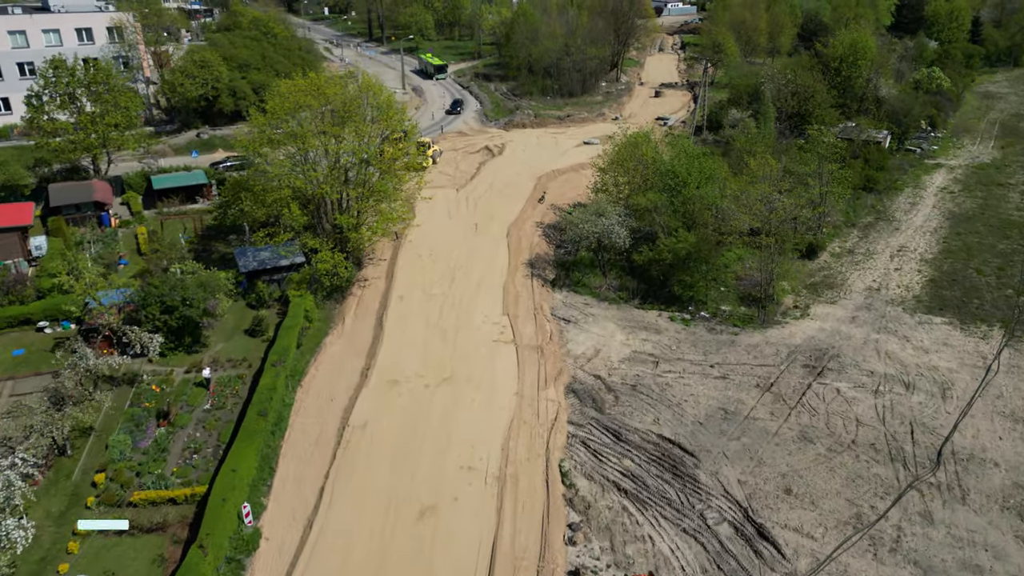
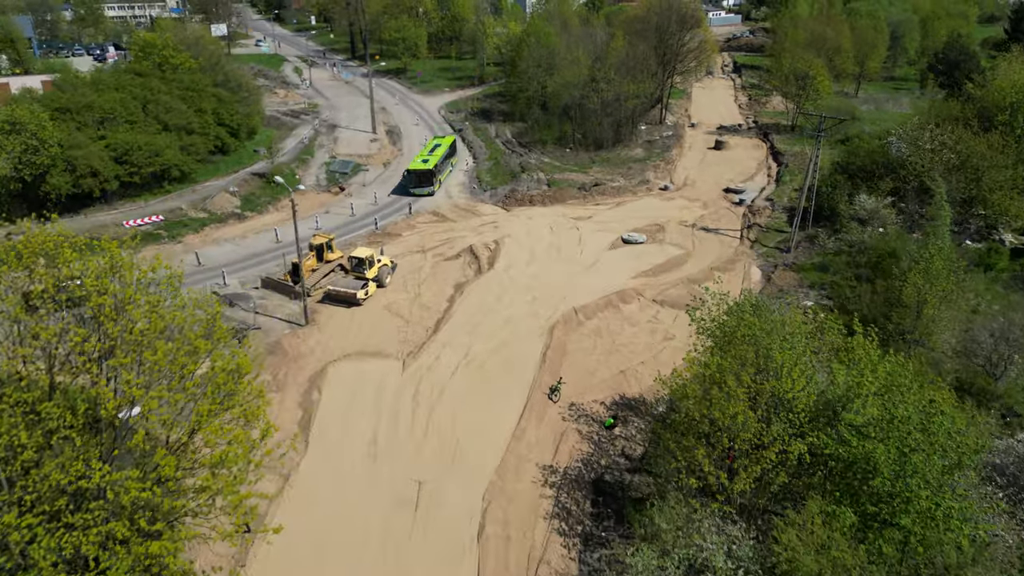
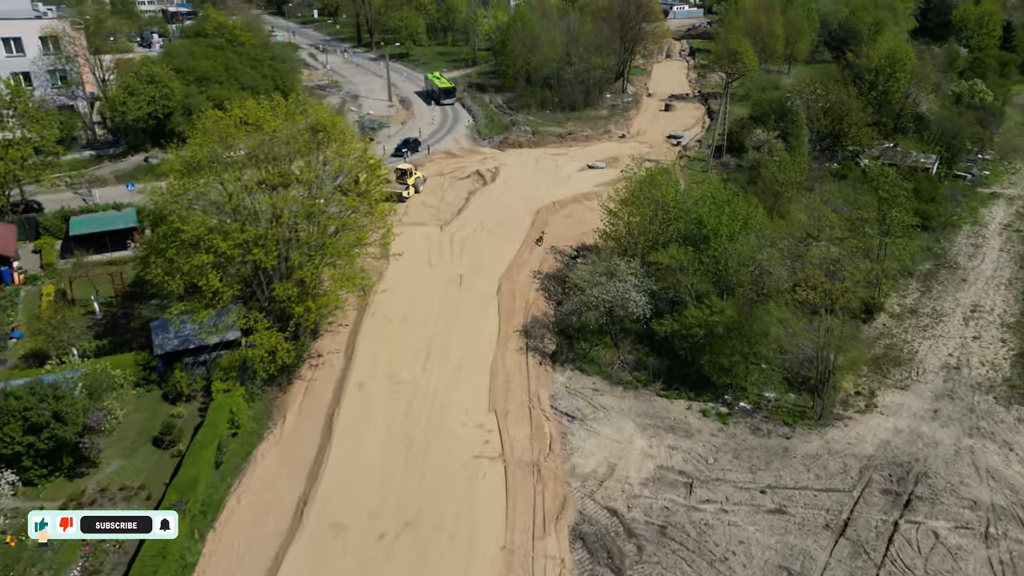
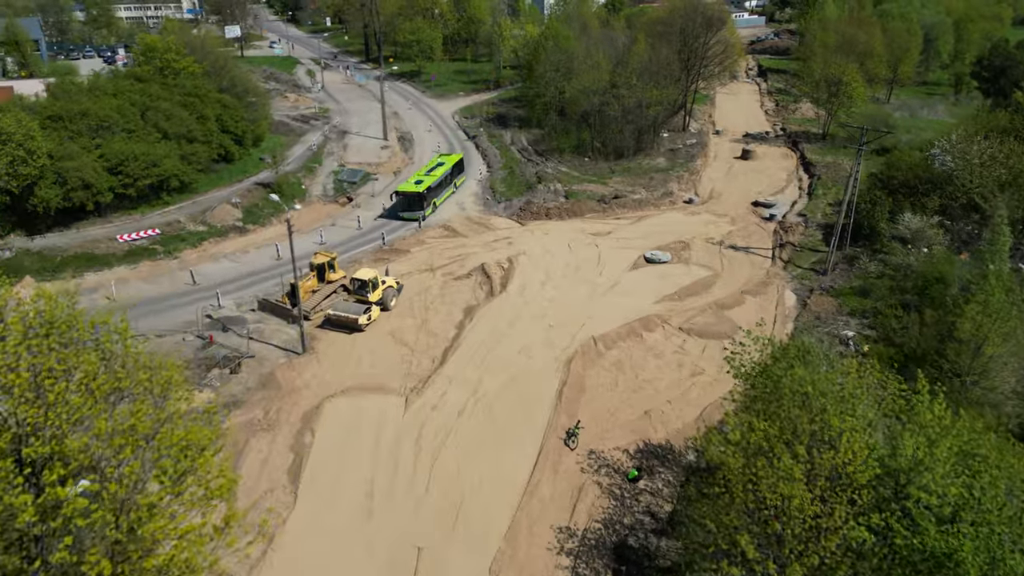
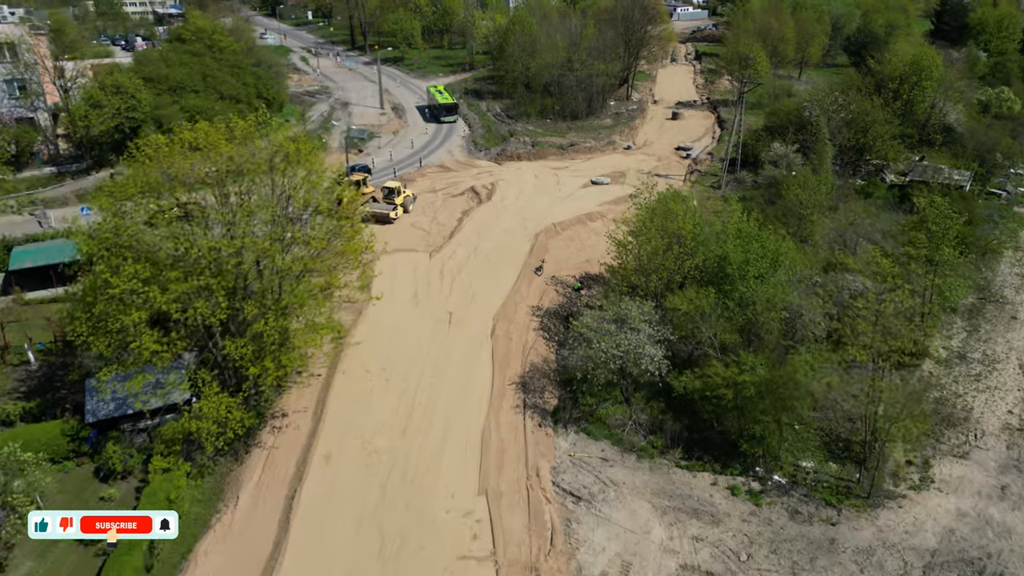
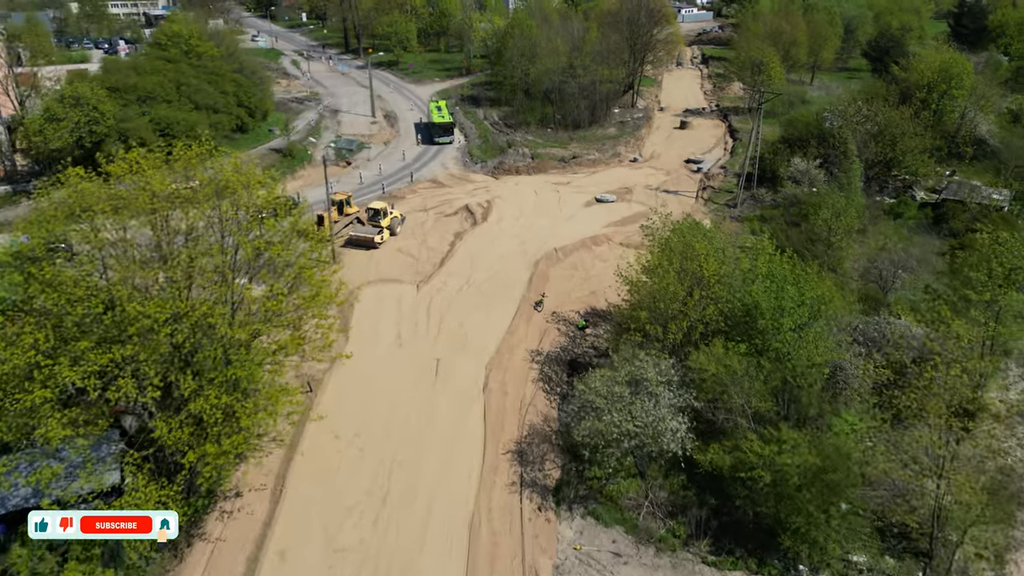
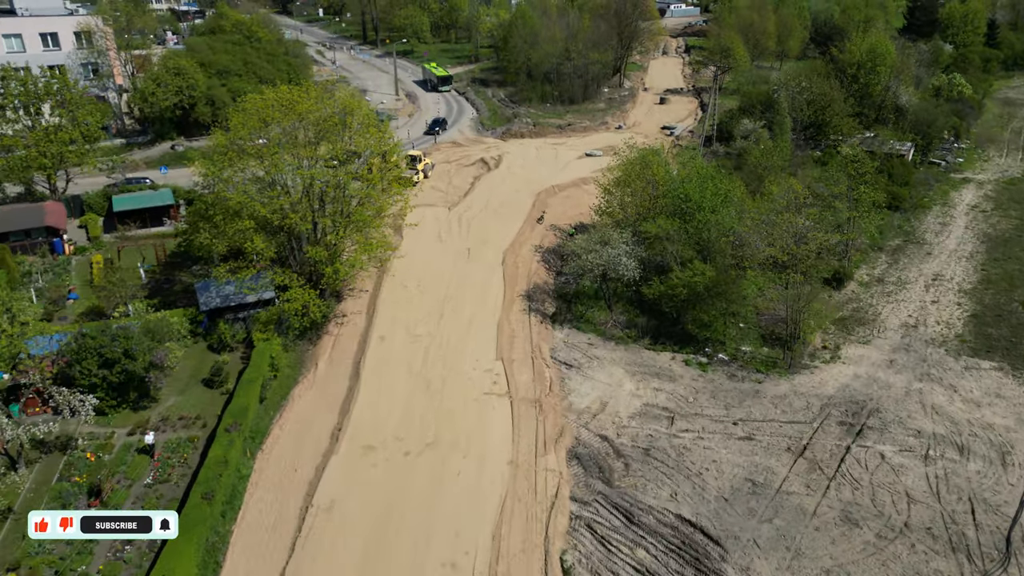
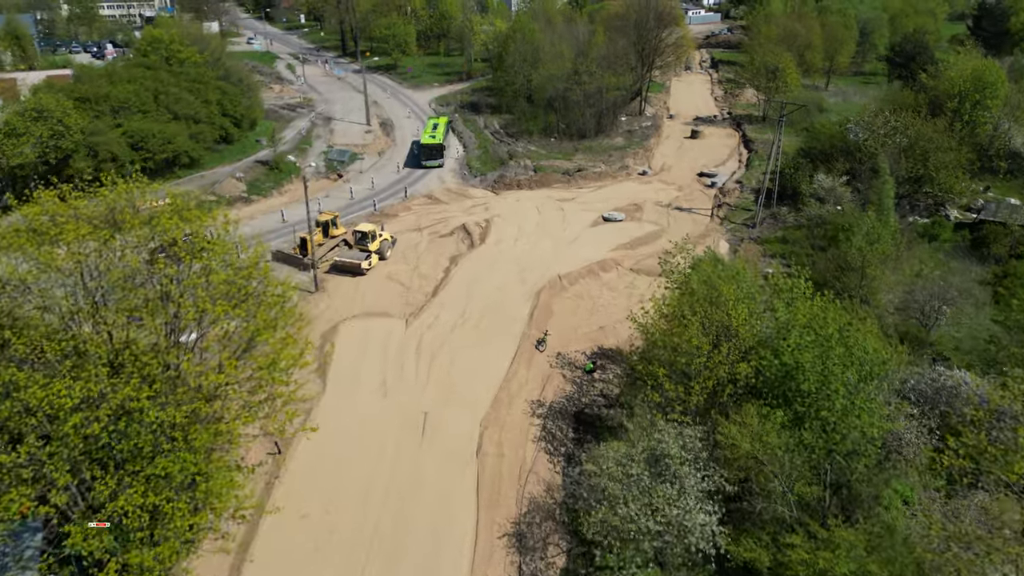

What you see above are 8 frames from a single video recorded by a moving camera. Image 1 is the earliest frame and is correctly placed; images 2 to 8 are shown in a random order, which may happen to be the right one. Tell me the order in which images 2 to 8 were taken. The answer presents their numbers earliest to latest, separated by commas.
7, 3, 5, 6, 8, 2, 4
